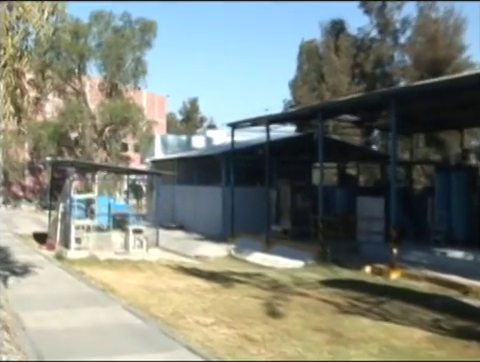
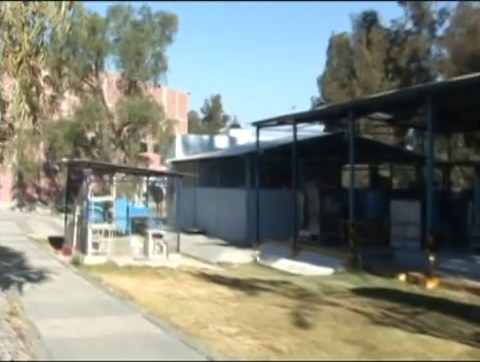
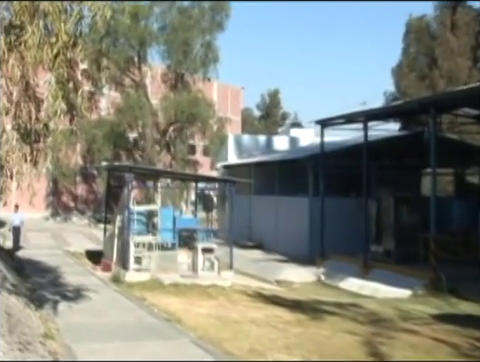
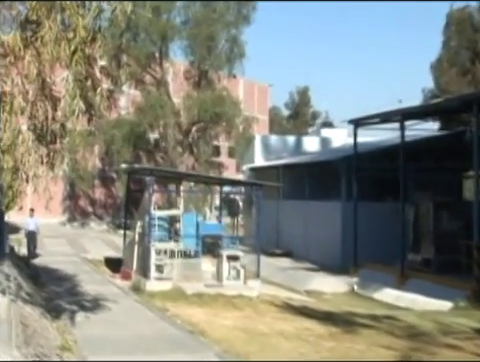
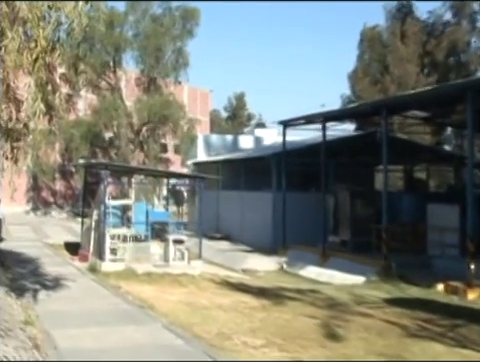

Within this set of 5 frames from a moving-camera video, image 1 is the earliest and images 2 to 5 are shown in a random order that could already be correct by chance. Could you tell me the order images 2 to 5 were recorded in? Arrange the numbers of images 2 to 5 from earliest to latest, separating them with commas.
2, 5, 3, 4
